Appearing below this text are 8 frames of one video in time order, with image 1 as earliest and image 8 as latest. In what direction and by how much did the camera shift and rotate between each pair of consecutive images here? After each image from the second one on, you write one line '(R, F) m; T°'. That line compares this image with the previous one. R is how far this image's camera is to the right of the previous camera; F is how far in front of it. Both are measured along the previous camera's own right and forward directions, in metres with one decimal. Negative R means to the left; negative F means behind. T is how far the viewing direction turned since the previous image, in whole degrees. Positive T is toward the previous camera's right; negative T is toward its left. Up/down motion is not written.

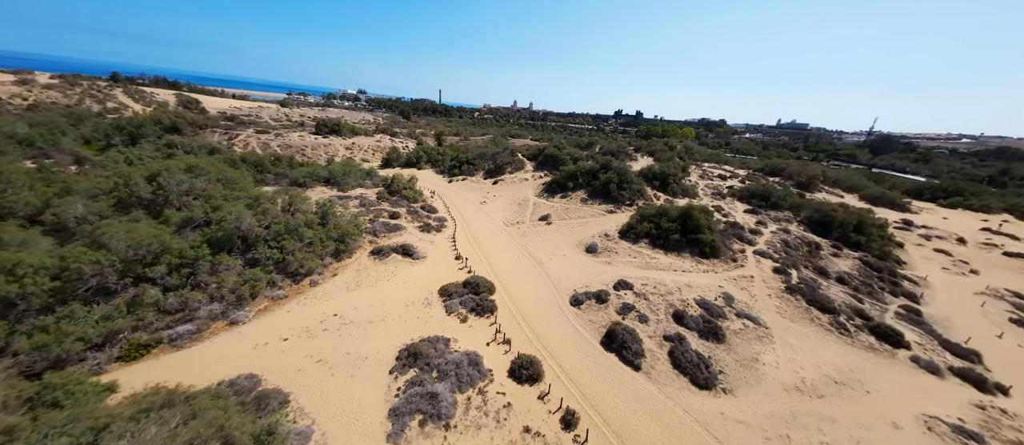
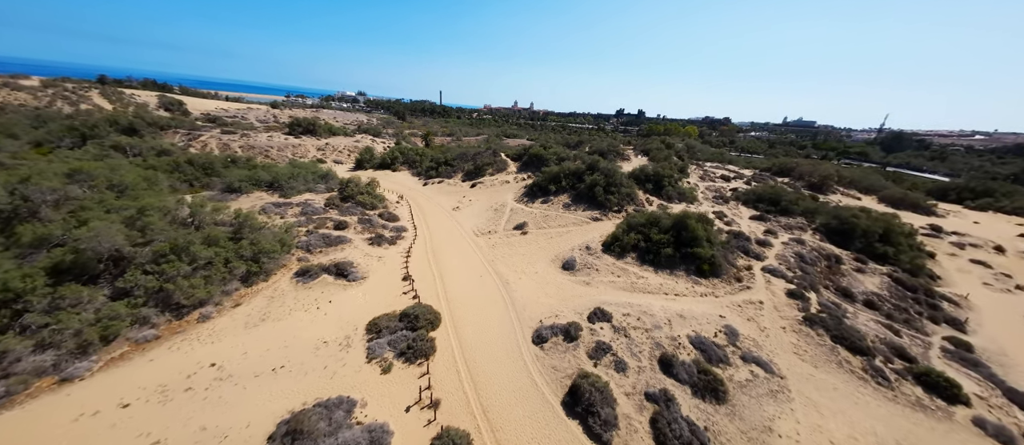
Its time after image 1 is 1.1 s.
(+3.1, +4.1) m; -1°
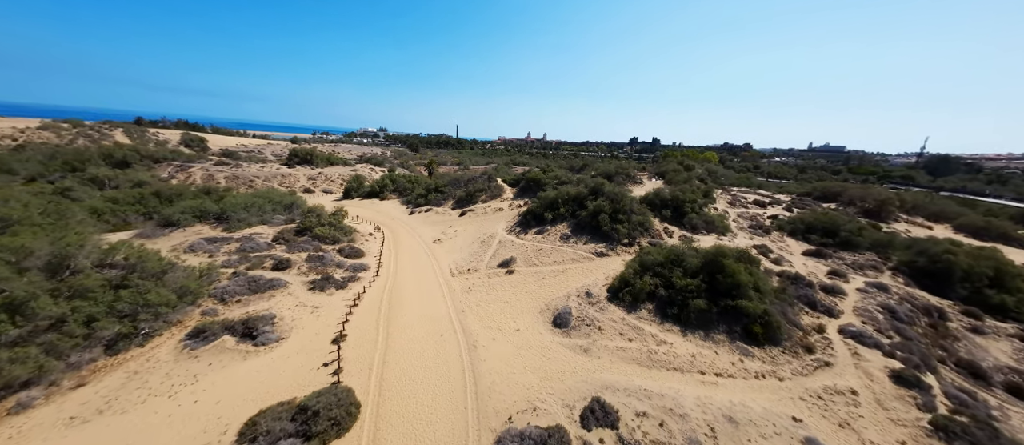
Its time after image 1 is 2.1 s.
(+2.4, +5.1) m; -3°
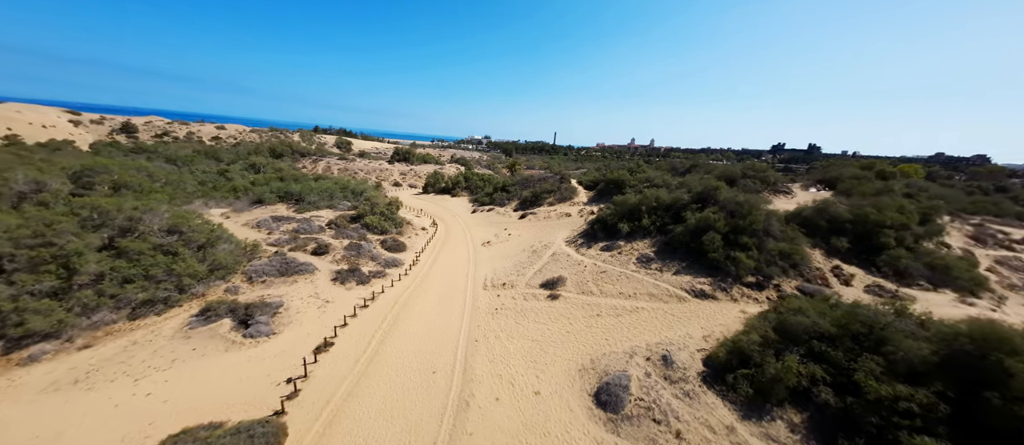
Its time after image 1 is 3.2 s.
(+2.1, +5.4) m; -18°
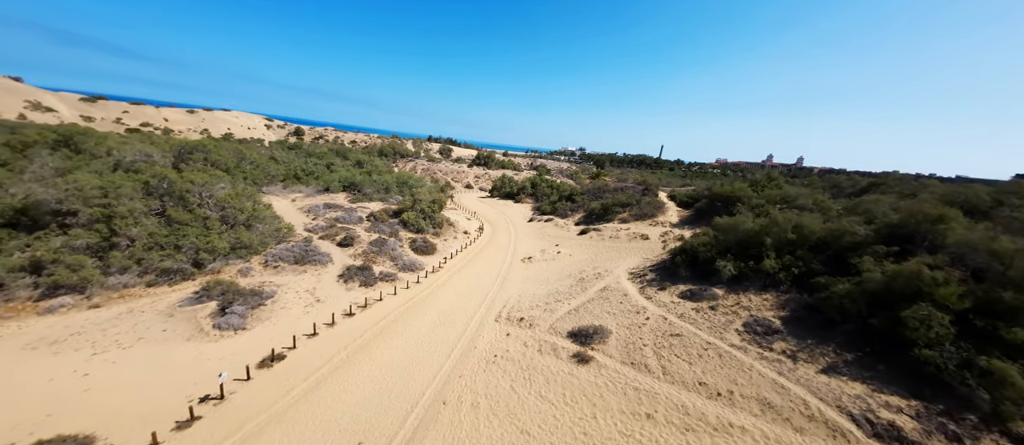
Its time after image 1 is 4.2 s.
(+2.4, +5.0) m; -18°
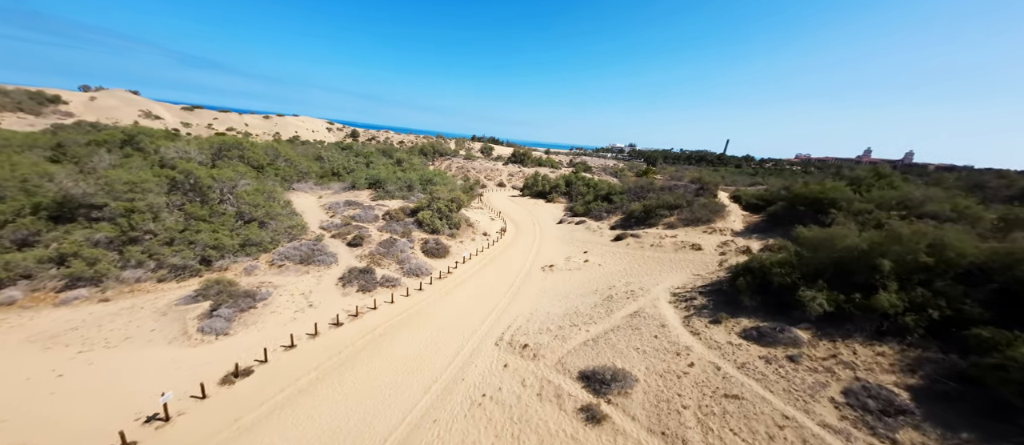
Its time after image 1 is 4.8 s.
(+1.4, +2.4) m; -9°
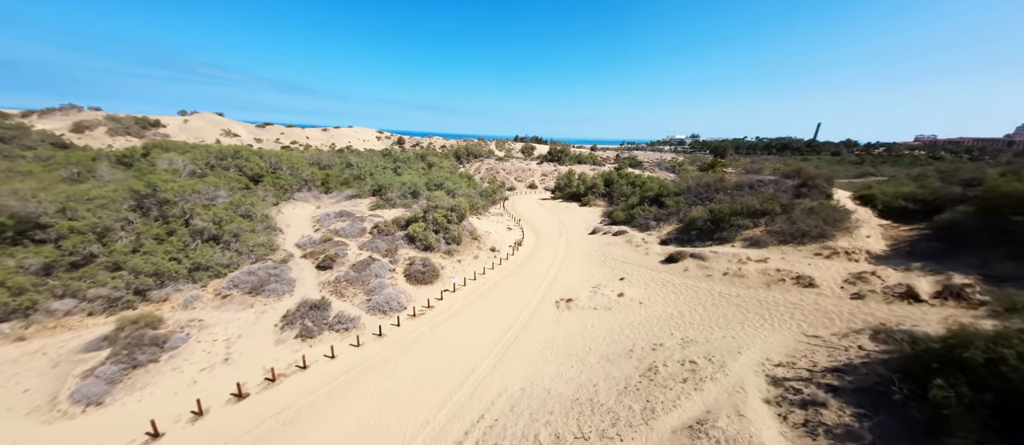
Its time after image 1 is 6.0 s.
(+2.0, +4.7) m; -10°
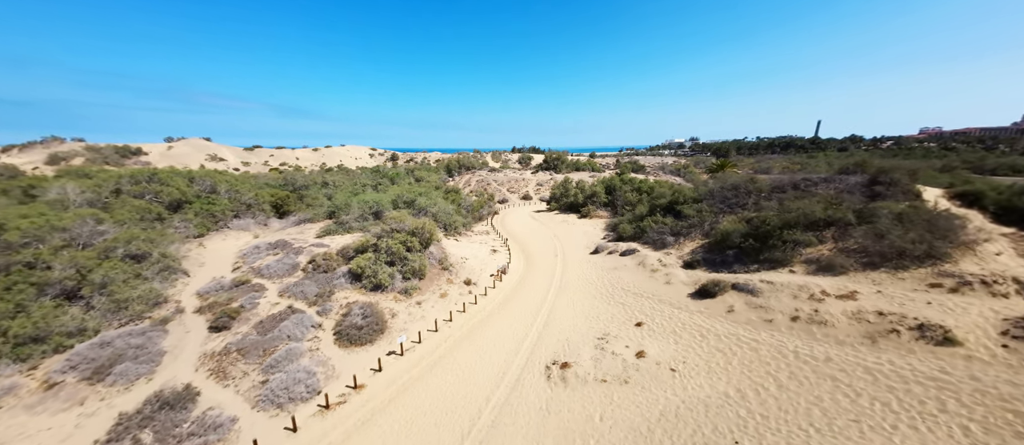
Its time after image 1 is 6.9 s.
(+1.2, +3.8) m; -1°
